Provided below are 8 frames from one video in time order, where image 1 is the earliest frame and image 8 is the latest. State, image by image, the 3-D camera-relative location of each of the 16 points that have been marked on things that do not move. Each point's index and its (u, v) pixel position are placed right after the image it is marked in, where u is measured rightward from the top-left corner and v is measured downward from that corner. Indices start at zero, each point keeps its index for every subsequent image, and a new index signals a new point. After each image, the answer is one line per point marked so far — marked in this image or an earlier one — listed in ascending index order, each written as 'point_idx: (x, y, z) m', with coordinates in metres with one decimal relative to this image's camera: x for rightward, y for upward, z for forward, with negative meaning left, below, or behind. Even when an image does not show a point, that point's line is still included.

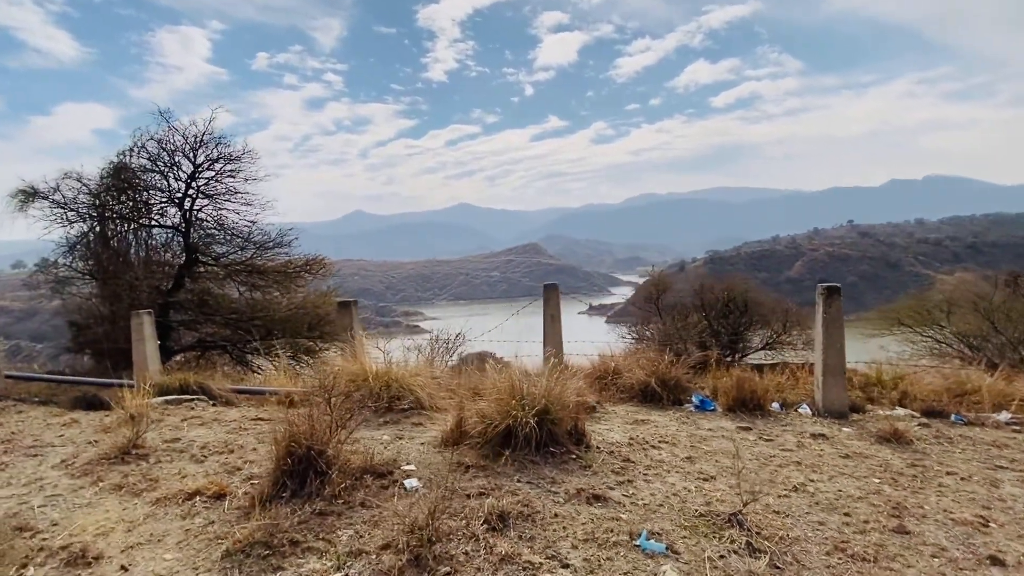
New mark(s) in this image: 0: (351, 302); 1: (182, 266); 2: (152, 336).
0: (-1.9, -0.2, +6.3) m
1: (-6.6, +0.4, +11.0) m
2: (-4.4, -0.6, +6.8) m
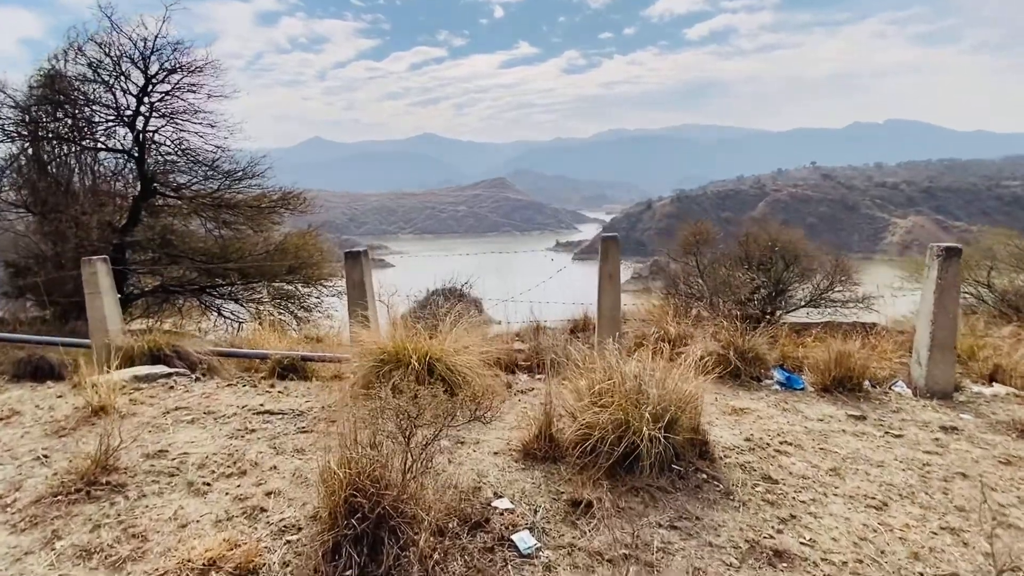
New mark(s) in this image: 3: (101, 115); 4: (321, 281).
0: (-1.4, +0.3, +5.2) m
1: (-6.4, +1.5, +9.5) m
2: (-4.0, 0.0, +5.5) m
3: (-6.9, +2.9, +9.2) m
4: (-3.7, +0.1, +10.5) m
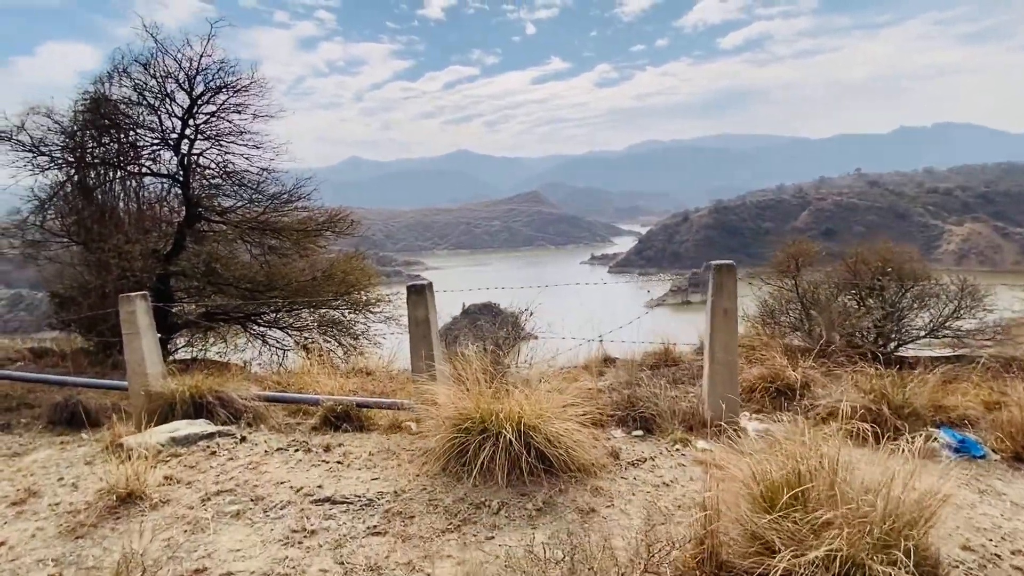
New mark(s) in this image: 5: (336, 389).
0: (-0.7, 0.0, +4.5) m
1: (-5.4, +1.1, +9.1) m
2: (-3.3, -0.4, +5.0) m
3: (-5.9, +2.4, +8.9) m
4: (-2.6, -0.4, +9.9) m
5: (-2.1, -1.2, +6.5) m
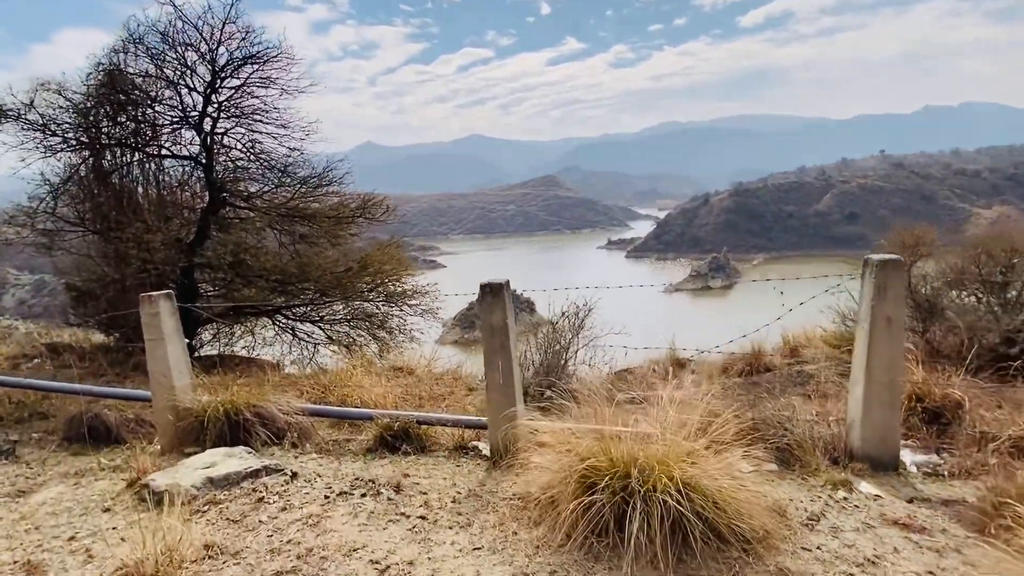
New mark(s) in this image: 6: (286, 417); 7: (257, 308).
0: (-0.1, 0.0, +3.7) m
1: (-4.7, +1.2, +8.4) m
2: (-2.6, -0.3, +4.3) m
3: (-5.2, +2.5, +8.2) m
4: (-1.8, -0.2, +9.2) m
5: (-1.4, -1.1, +5.8) m
6: (-1.8, -1.0, +4.4) m
7: (-4.0, -0.3, +8.7) m
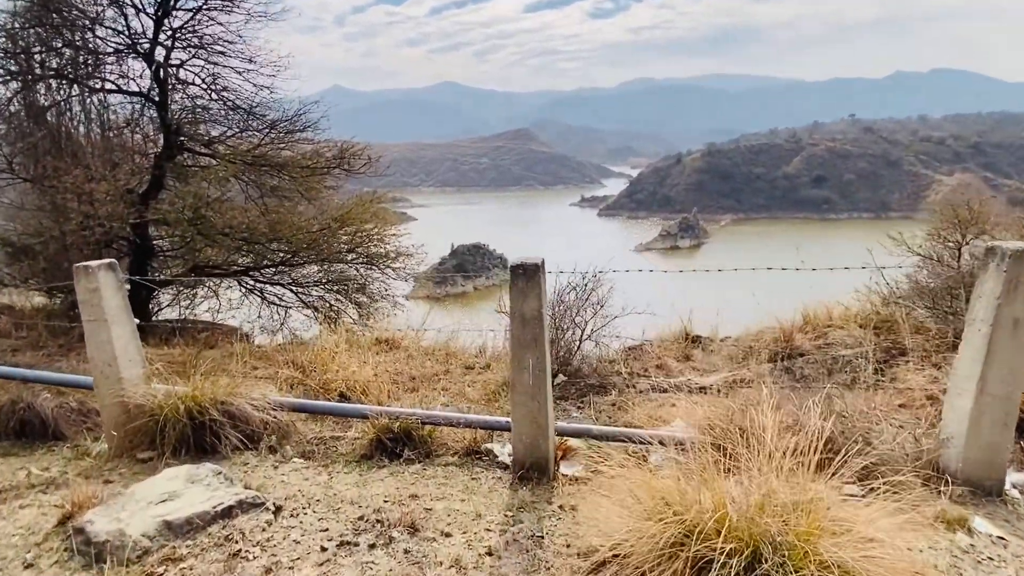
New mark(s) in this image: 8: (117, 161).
0: (+0.1, +0.1, +3.0) m
1: (-4.7, +1.8, +7.3) m
2: (-2.4, -0.2, +3.5) m
3: (-5.1, +3.1, +7.0) m
4: (-1.9, +0.4, +8.4) m
5: (-1.3, -0.8, +5.1) m
6: (-1.7, -0.8, +3.6) m
7: (-4.1, +0.3, +7.7) m
8: (-5.1, +1.6, +7.1) m
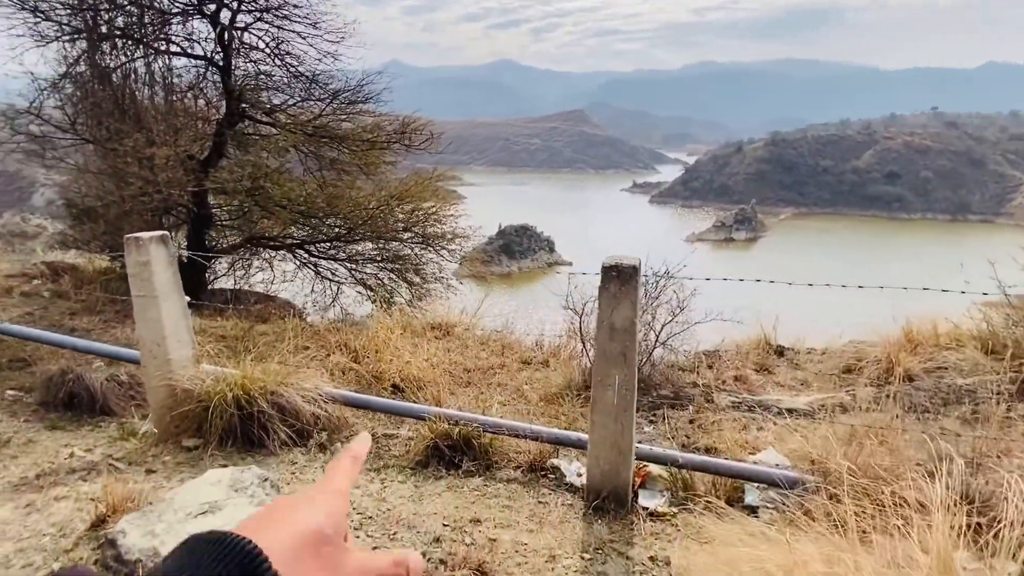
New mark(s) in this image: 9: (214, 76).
0: (+0.6, +0.1, +2.5) m
1: (-3.8, +2.2, +7.2) m
2: (-2.0, 0.0, +3.2) m
3: (-4.2, +3.5, +6.8) m
4: (-1.0, +0.6, +8.1) m
5: (-0.8, -0.7, +4.7) m
6: (-1.2, -0.7, +3.4) m
7: (-3.2, +0.6, +7.6) m
8: (-4.2, +2.0, +7.0) m
9: (-3.9, +2.7, +7.1) m
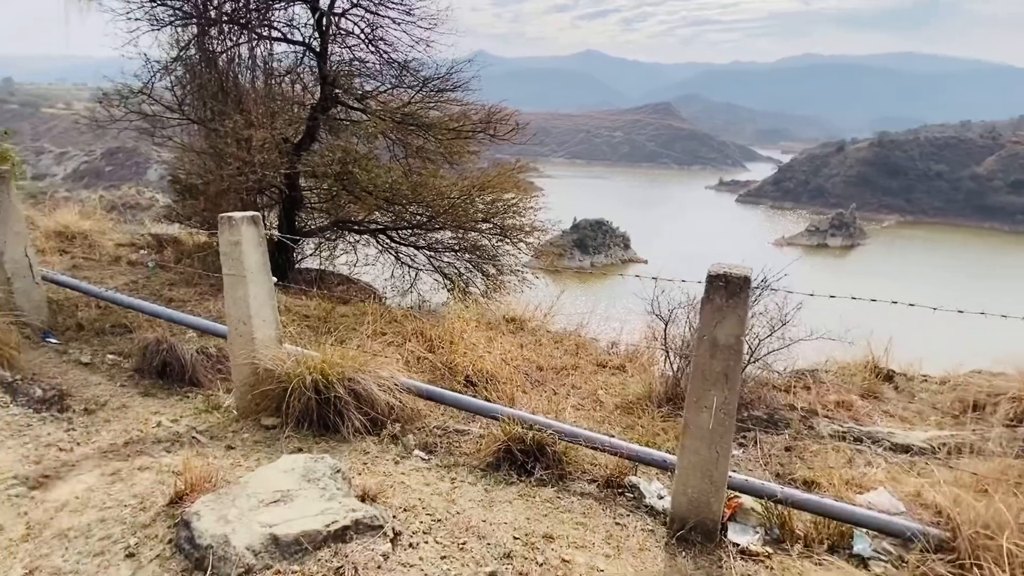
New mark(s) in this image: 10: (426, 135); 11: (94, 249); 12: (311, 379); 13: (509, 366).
0: (+1.0, 0.0, +2.2) m
1: (-2.6, +2.4, +7.4) m
2: (-1.5, +0.1, +3.3) m
3: (-3.0, +3.8, +7.1) m
4: (+0.1, +0.7, +7.9) m
5: (-0.1, -0.7, +4.6) m
6: (-0.8, -0.7, +3.3) m
7: (-2.1, +0.9, +7.7) m
8: (-3.1, +2.3, +7.2) m
9: (-2.7, +3.0, +7.3) m
10: (-1.2, +2.1, +7.5) m
11: (-5.6, +0.5, +7.4) m
12: (-1.2, -0.5, +3.2) m
13: (0.0, -0.7, +4.8) m
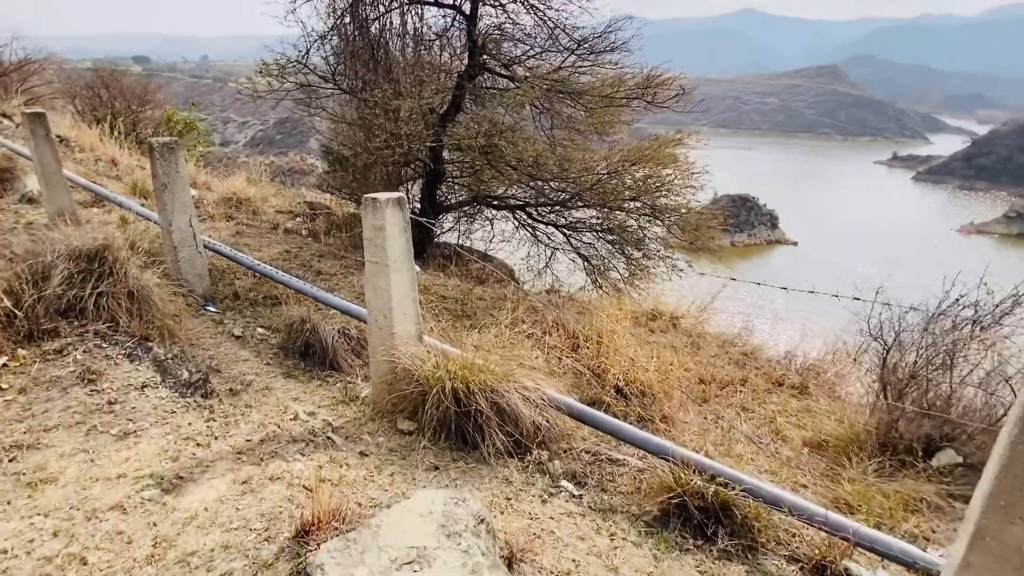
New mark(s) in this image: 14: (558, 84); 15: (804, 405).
0: (+1.6, -0.1, +1.4) m
1: (-0.6, +2.7, +7.0) m
2: (-0.6, +0.2, +2.9) m
3: (-1.0, +4.1, +6.7) m
4: (+2.1, +0.9, +7.1) m
5: (+1.0, -0.6, +4.0) m
6: (+0.1, -0.7, +2.8) m
7: (-0.1, +1.2, +7.4) m
8: (-1.1, +2.7, +7.0) m
9: (-0.7, +3.3, +7.0) m
10: (+0.8, +2.3, +6.9) m
11: (-3.6, +1.0, +7.8) m
12: (-0.3, -0.5, +2.8) m
13: (+1.2, -0.7, +4.1) m
14: (+0.6, +2.5, +6.8) m
15: (+2.2, -0.9, +4.2) m
